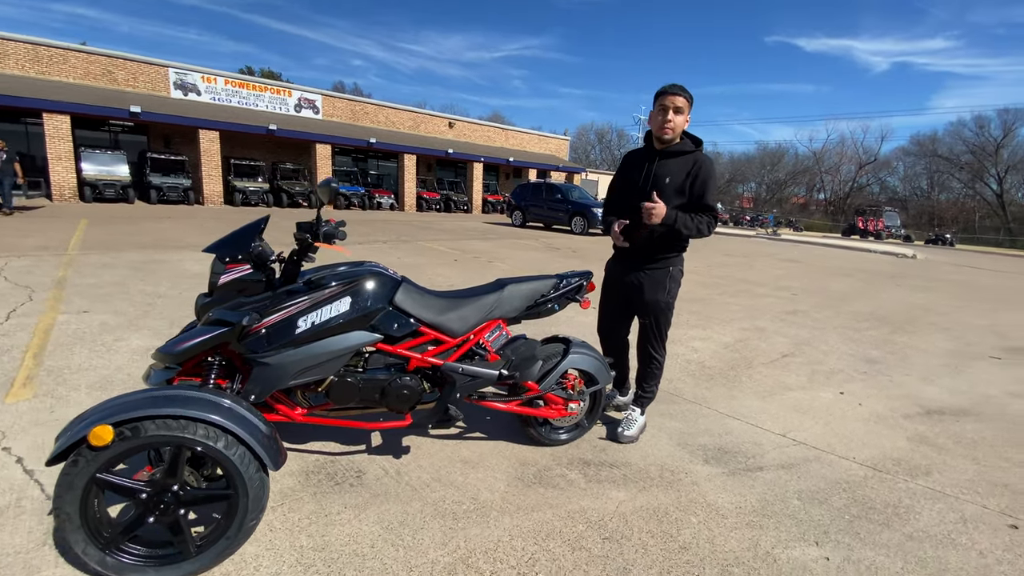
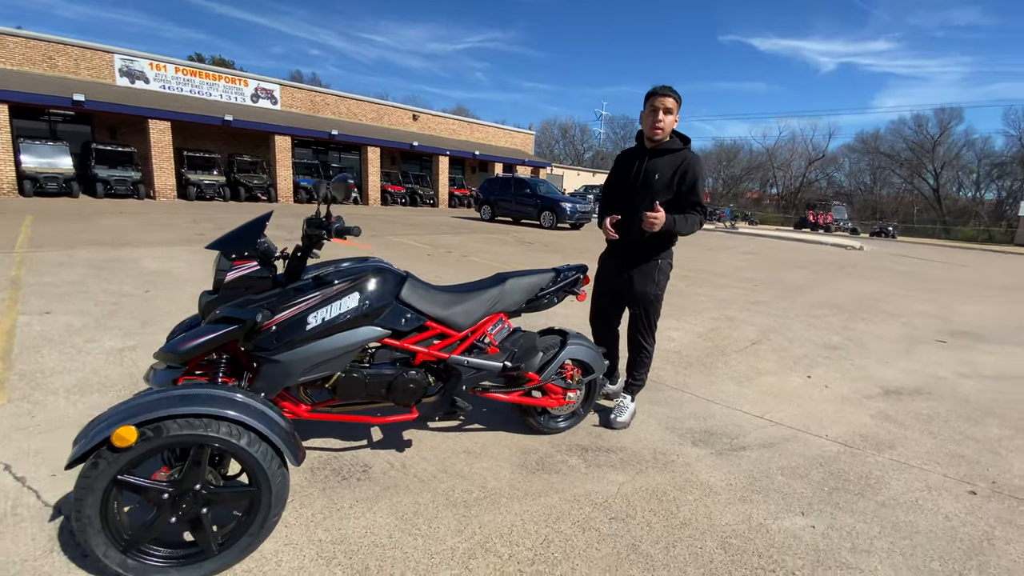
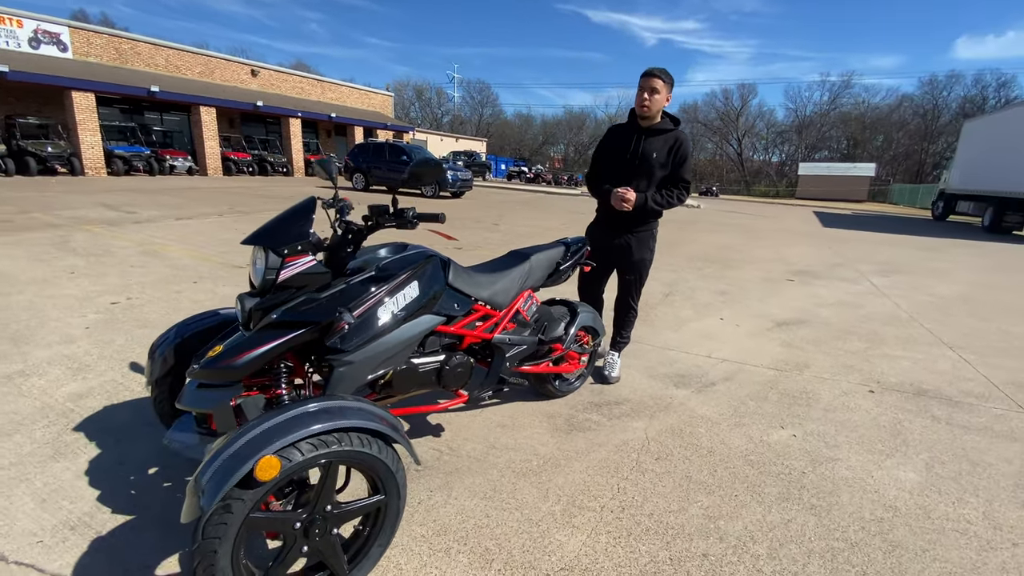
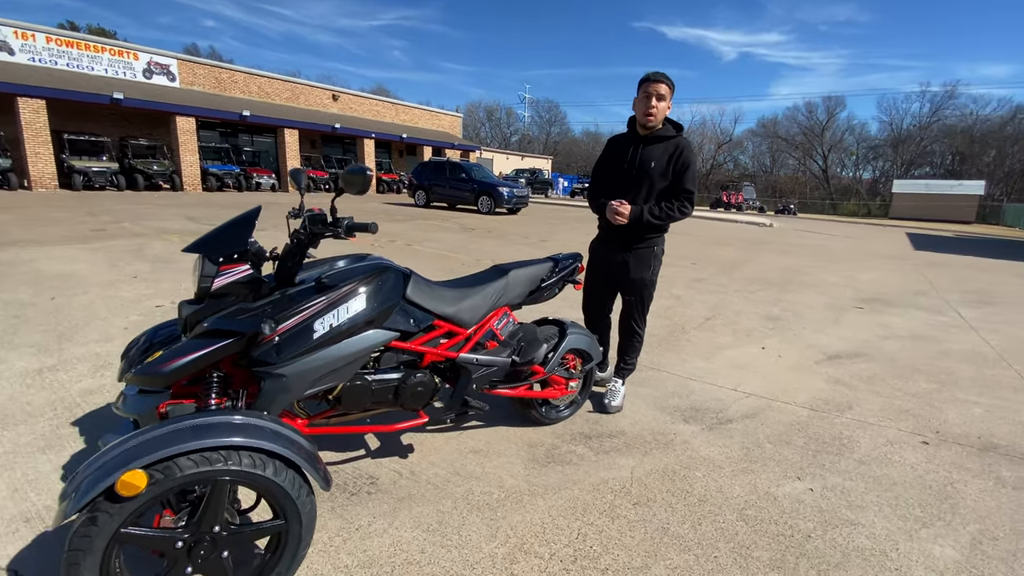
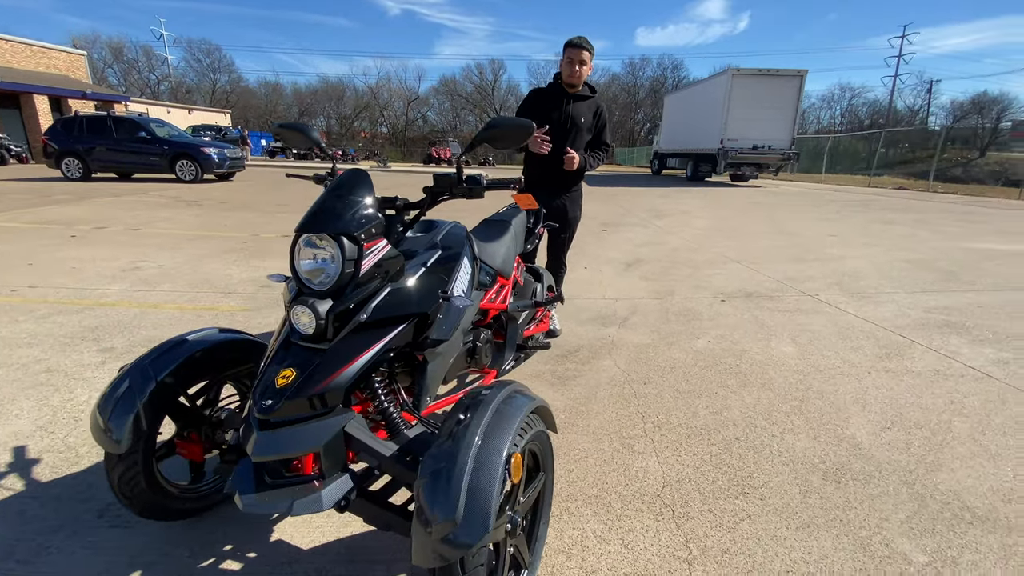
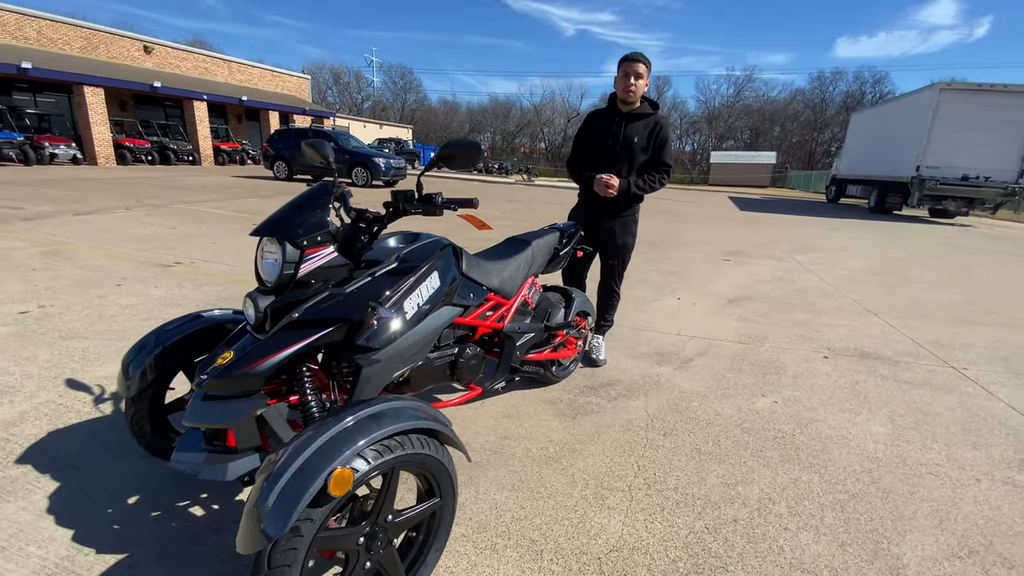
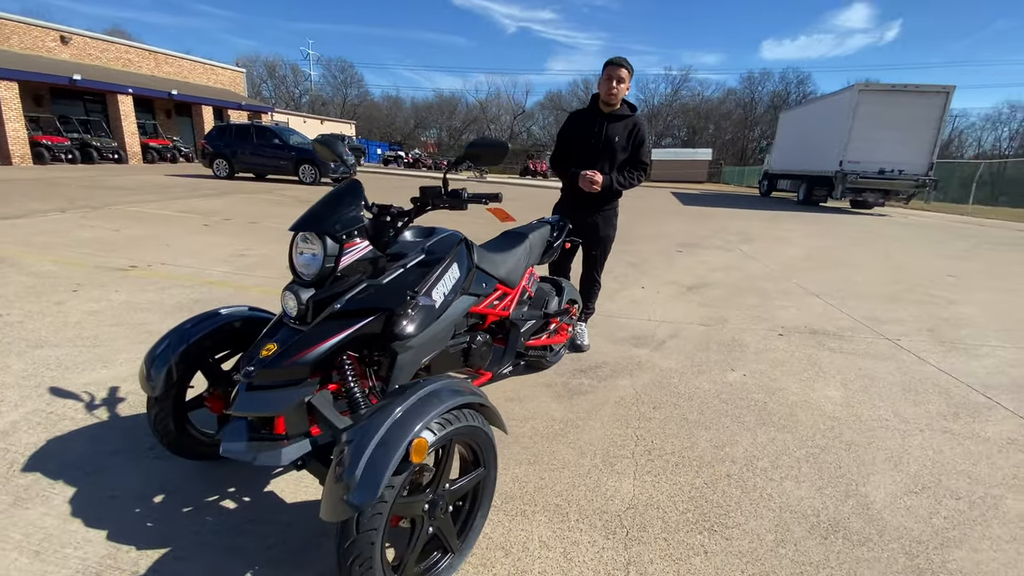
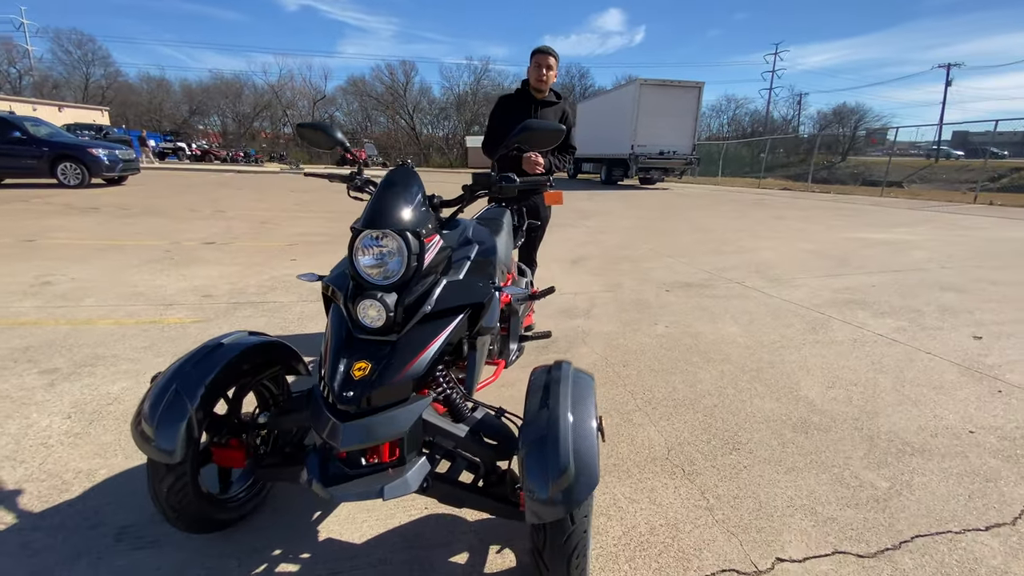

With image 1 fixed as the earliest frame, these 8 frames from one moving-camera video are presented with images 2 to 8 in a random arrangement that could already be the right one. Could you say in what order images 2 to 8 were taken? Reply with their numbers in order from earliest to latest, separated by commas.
2, 4, 3, 6, 7, 5, 8
